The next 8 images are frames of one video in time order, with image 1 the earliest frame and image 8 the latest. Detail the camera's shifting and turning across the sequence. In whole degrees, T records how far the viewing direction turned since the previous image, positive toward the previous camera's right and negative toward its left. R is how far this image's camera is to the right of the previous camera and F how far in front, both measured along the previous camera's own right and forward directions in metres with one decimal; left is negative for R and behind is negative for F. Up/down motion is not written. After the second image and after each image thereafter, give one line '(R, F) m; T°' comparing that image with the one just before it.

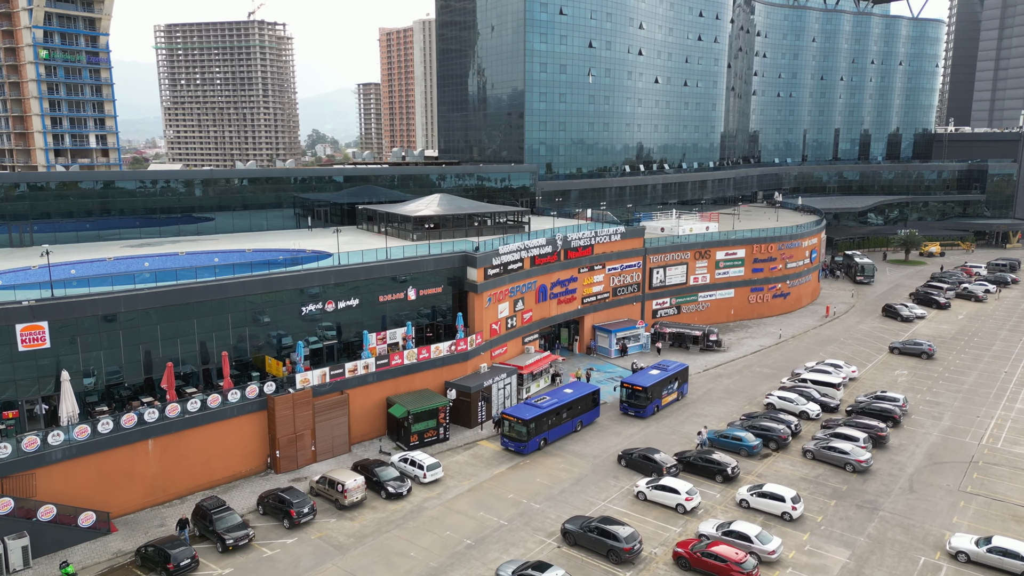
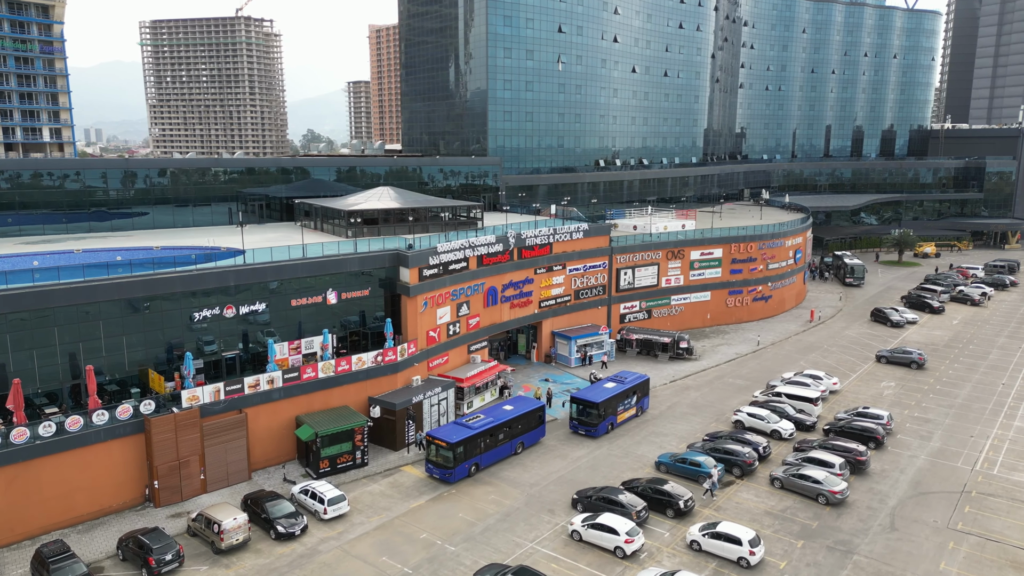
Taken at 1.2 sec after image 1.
(+3.3, +4.9) m; 0°
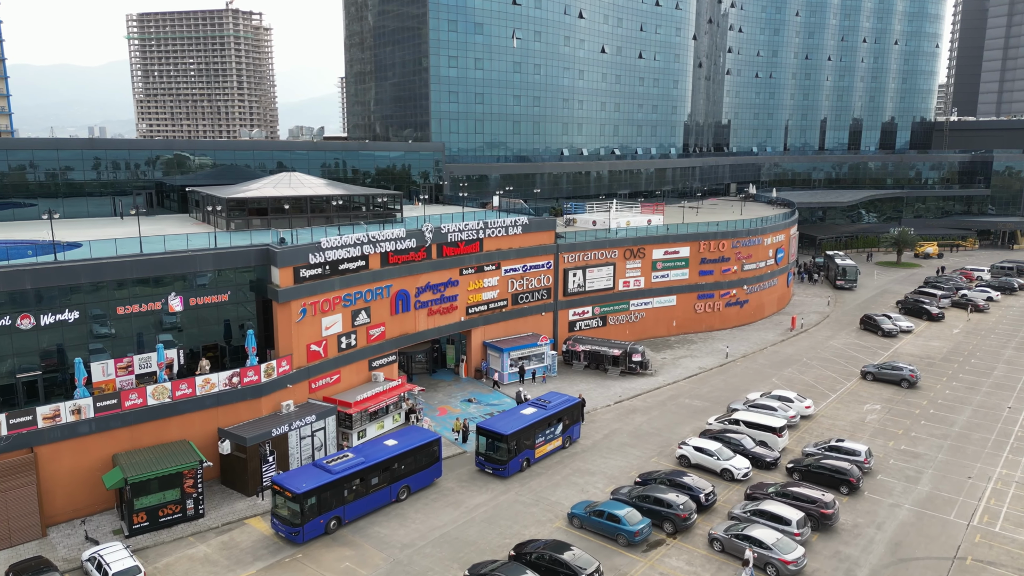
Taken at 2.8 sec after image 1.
(+4.9, +7.2) m; 0°
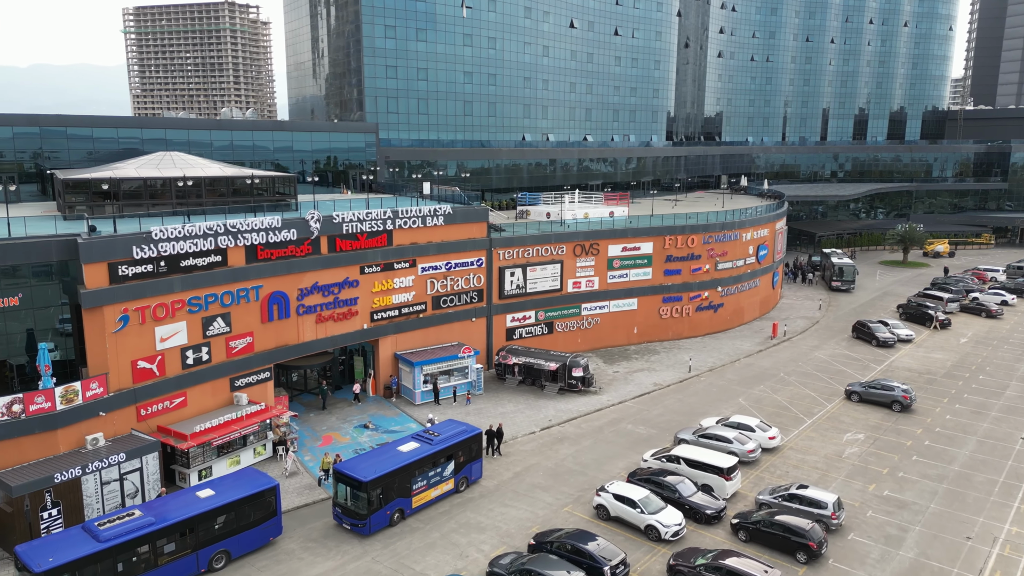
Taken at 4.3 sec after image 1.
(+5.0, +7.0) m; -1°
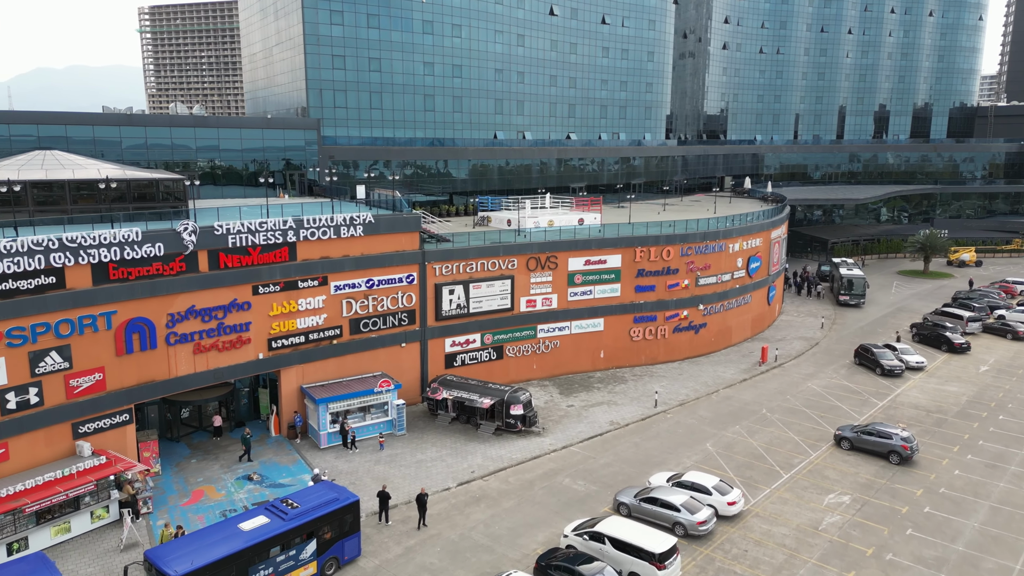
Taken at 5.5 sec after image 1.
(+4.3, +5.7) m; -2°
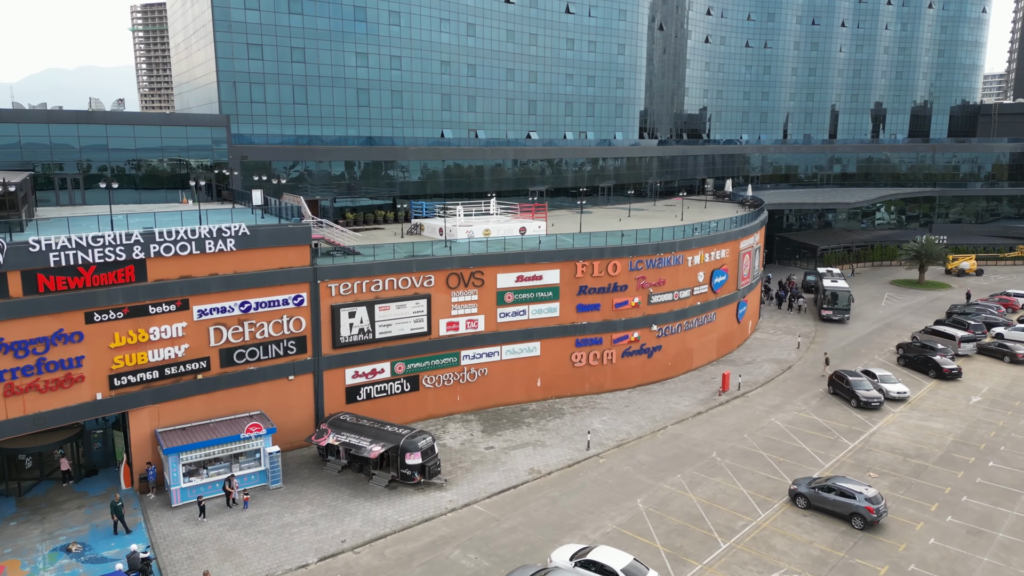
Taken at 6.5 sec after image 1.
(+4.1, +5.1) m; 0°
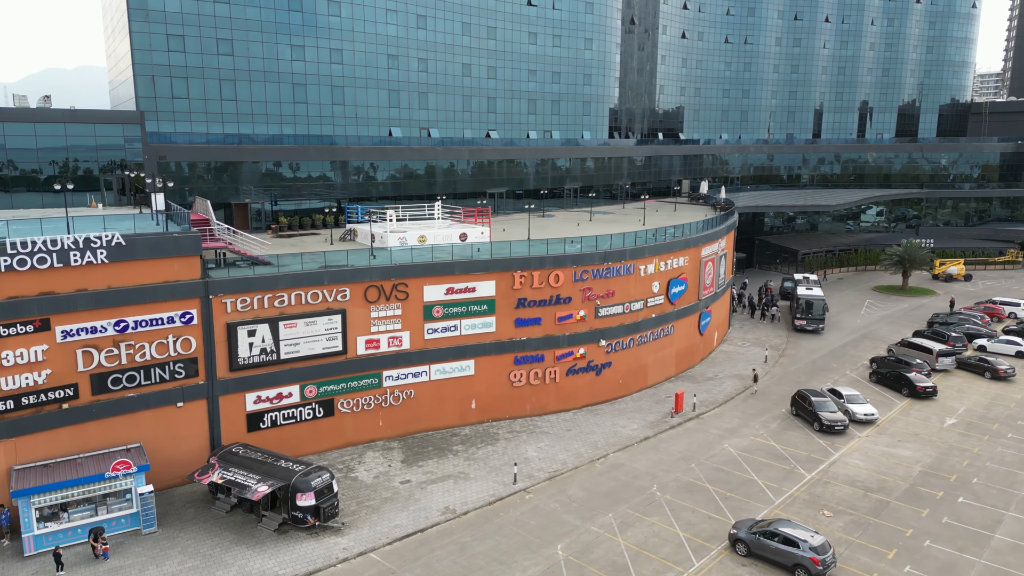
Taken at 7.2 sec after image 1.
(+3.1, +3.2) m; 0°
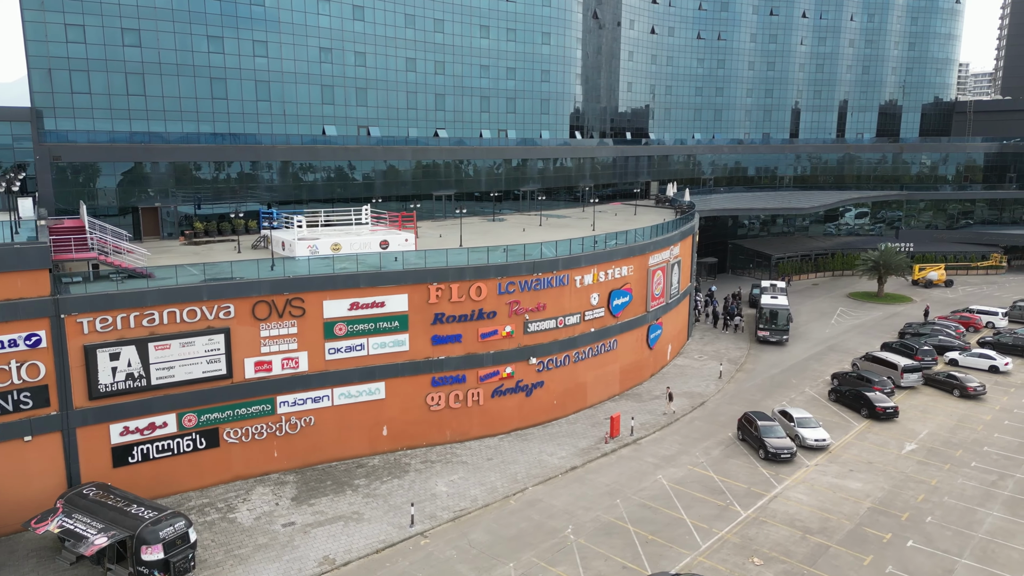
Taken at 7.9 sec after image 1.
(+3.4, +3.1) m; 0°
